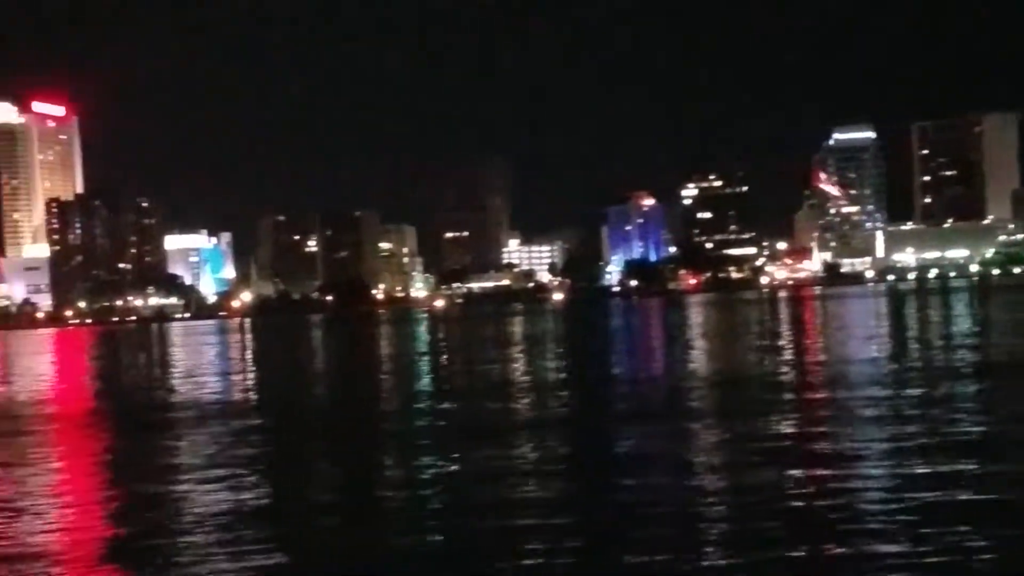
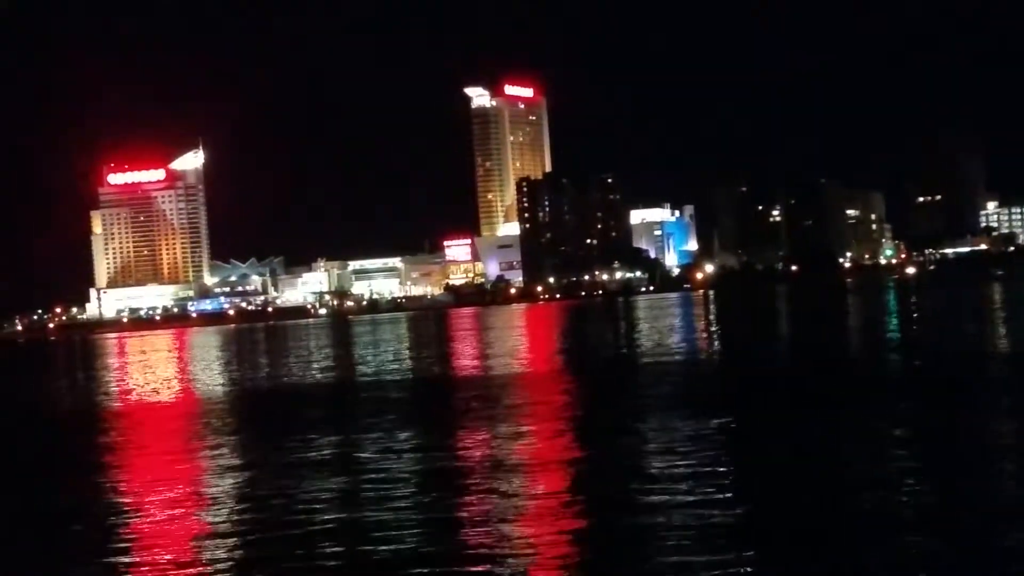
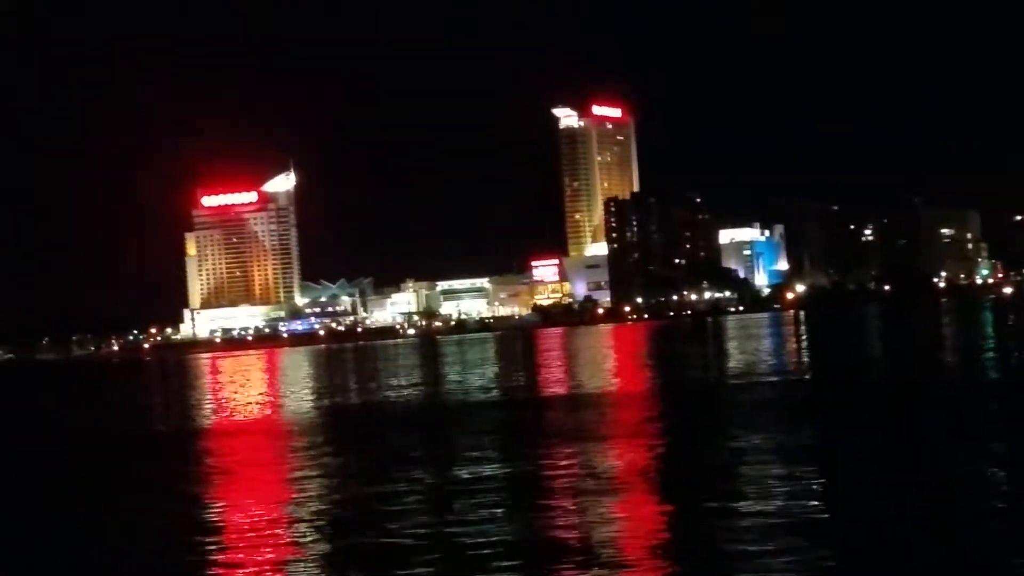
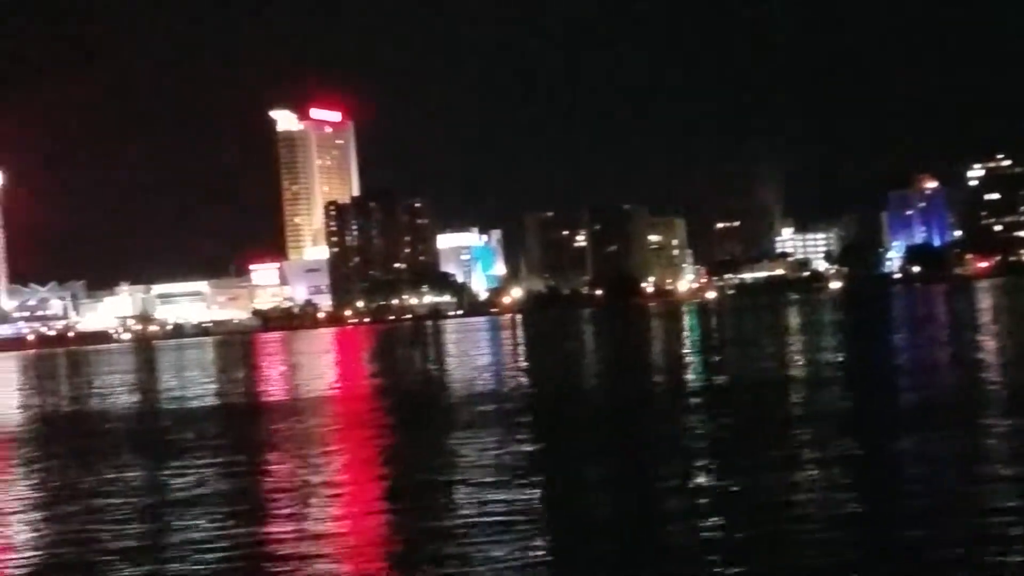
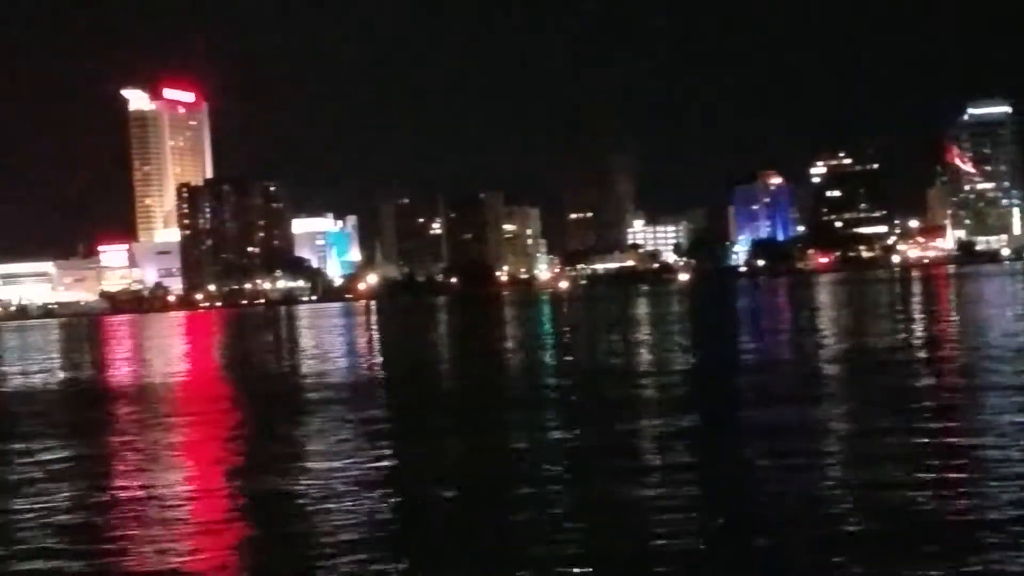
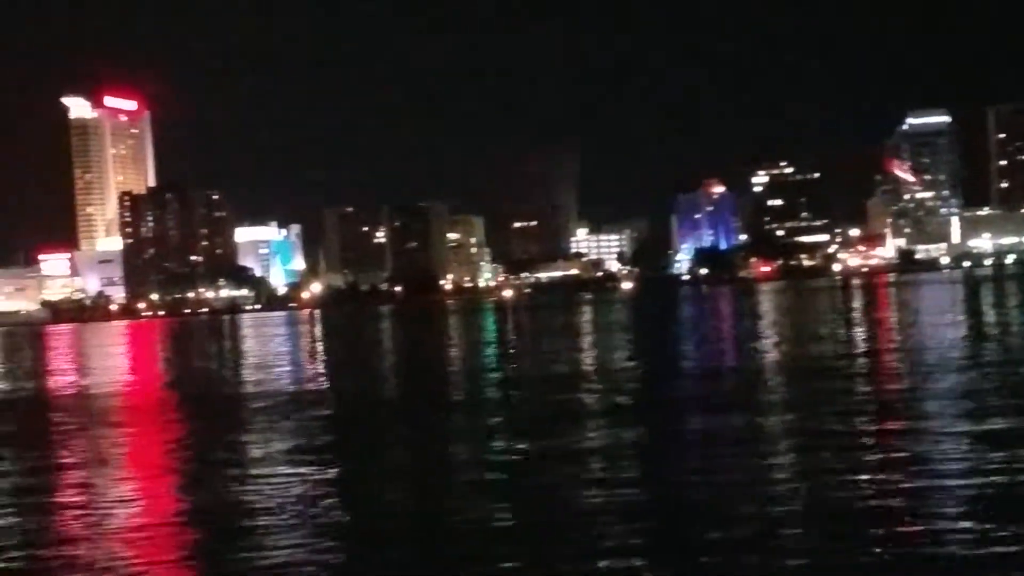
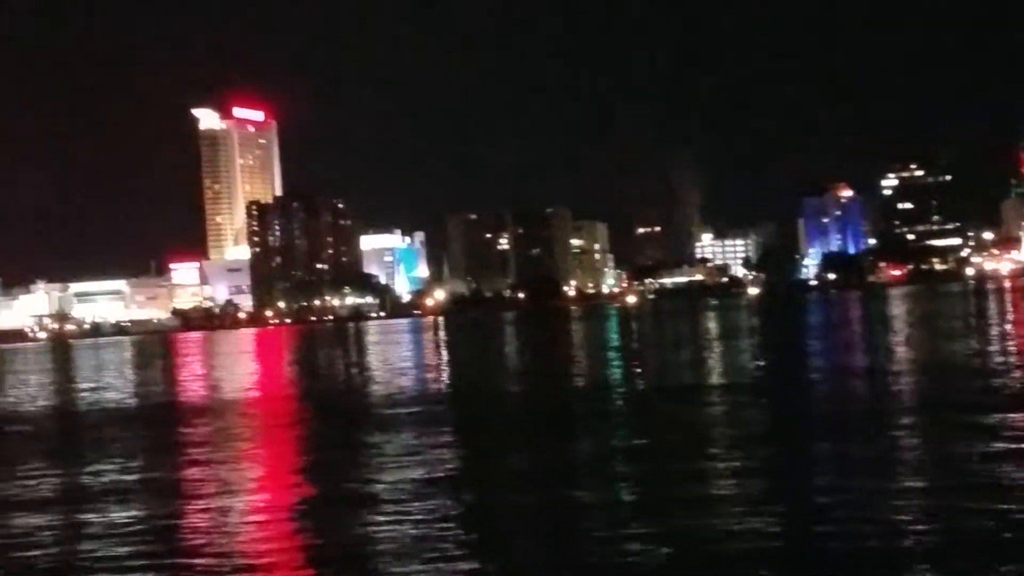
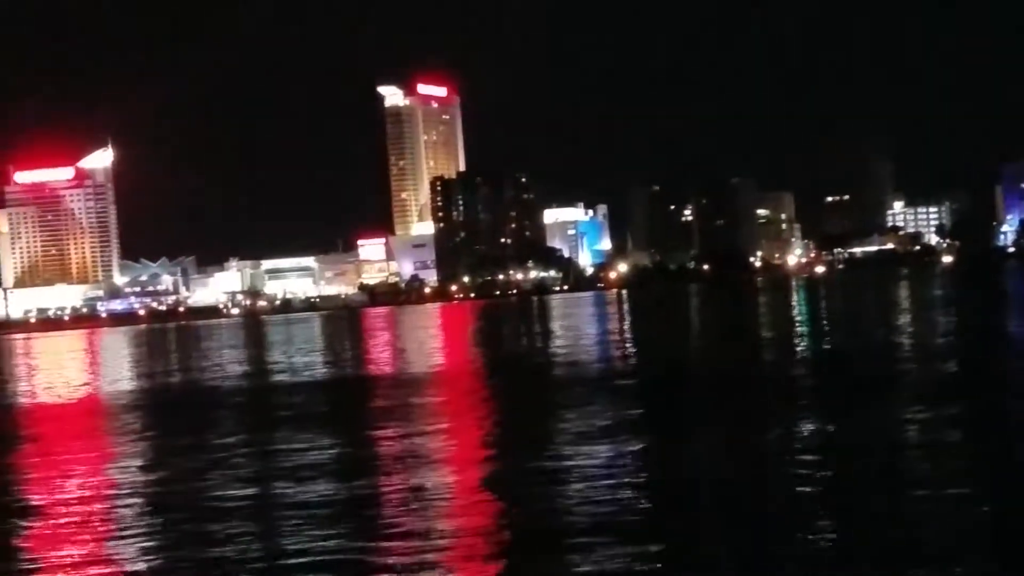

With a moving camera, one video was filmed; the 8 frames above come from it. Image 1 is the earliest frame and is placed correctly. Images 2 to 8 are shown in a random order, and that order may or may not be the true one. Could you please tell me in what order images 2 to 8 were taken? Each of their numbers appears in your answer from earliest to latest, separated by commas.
6, 5, 7, 4, 8, 2, 3
